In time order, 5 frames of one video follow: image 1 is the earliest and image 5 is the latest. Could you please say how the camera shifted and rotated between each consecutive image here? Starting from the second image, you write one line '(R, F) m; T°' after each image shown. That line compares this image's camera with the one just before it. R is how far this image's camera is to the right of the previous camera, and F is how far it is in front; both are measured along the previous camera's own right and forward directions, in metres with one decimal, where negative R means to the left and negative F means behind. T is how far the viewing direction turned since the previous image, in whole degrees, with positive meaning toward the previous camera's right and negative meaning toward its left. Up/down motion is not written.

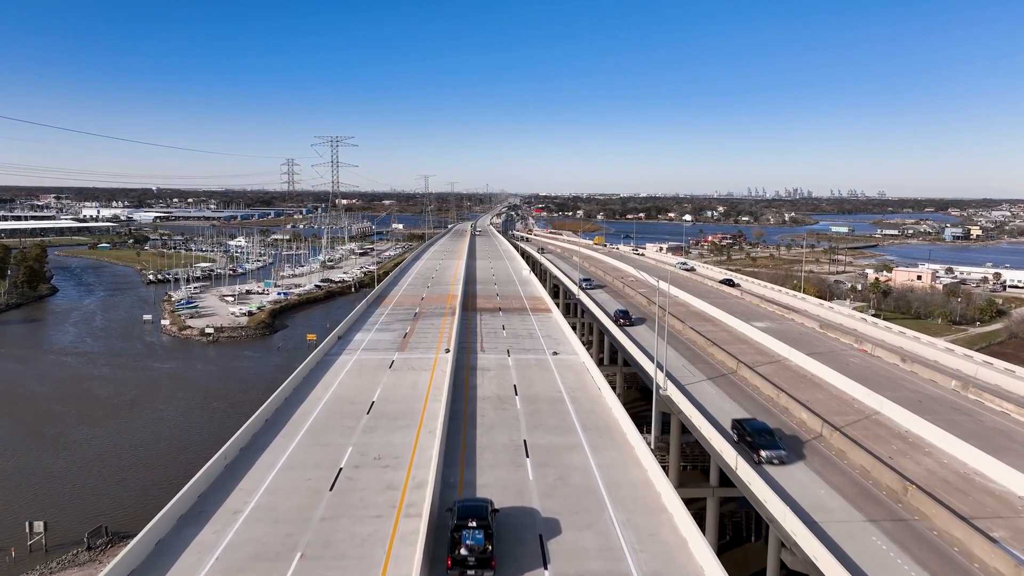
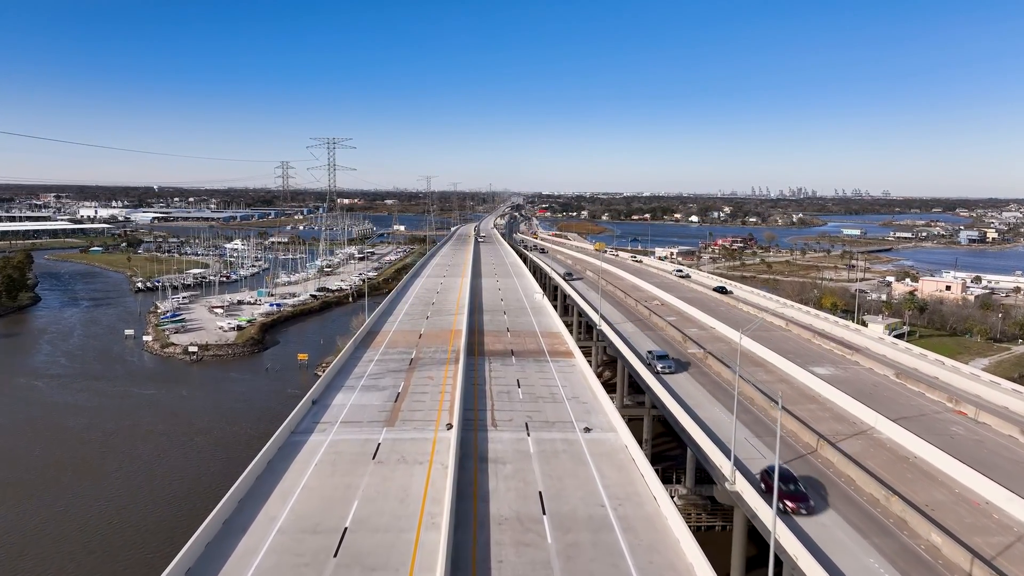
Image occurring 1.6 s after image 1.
(-0.3, +3.0) m; 0°
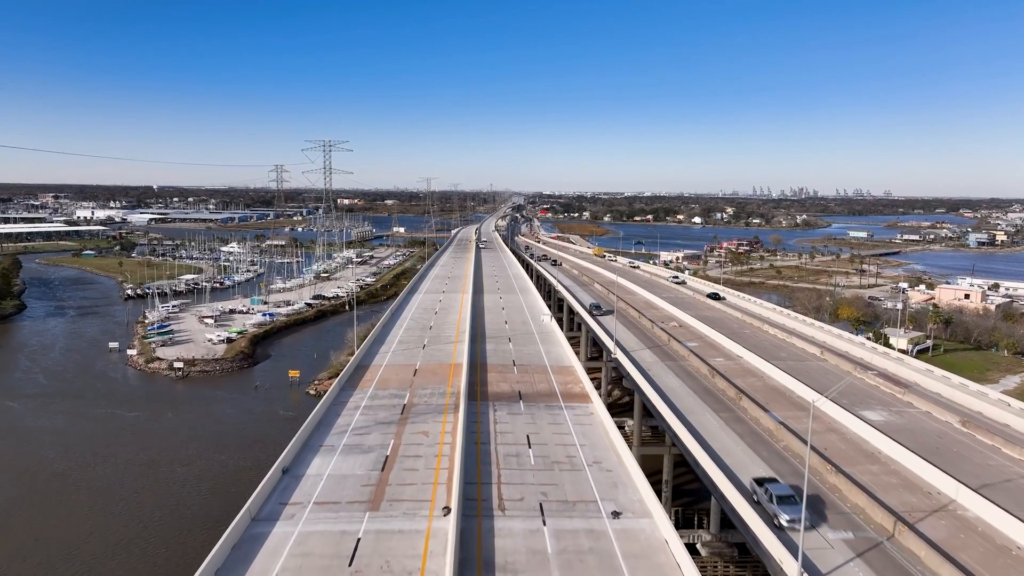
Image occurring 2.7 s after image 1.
(-0.2, +2.0) m; 0°
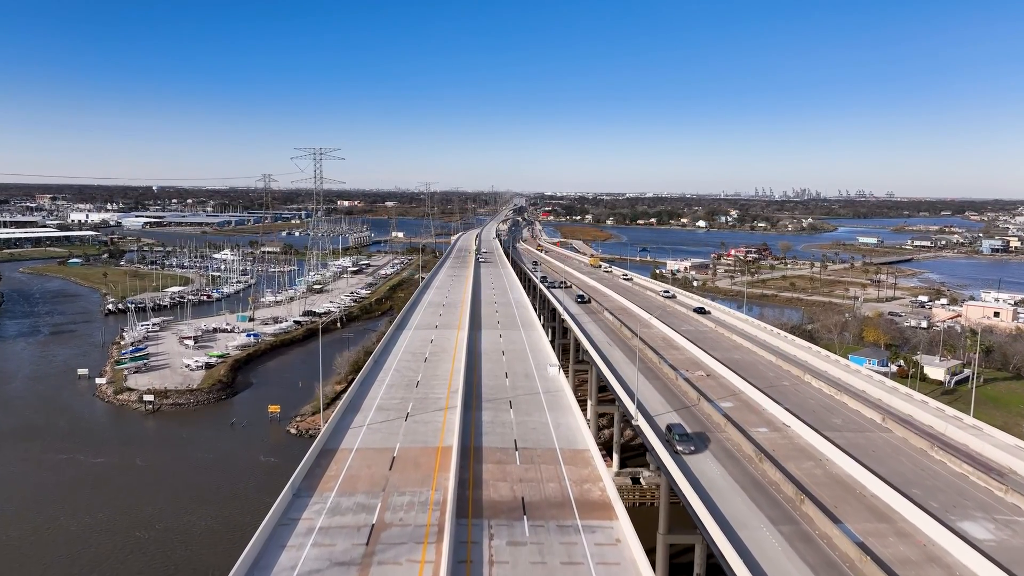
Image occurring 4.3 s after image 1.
(0.0, +3.0) m; 0°
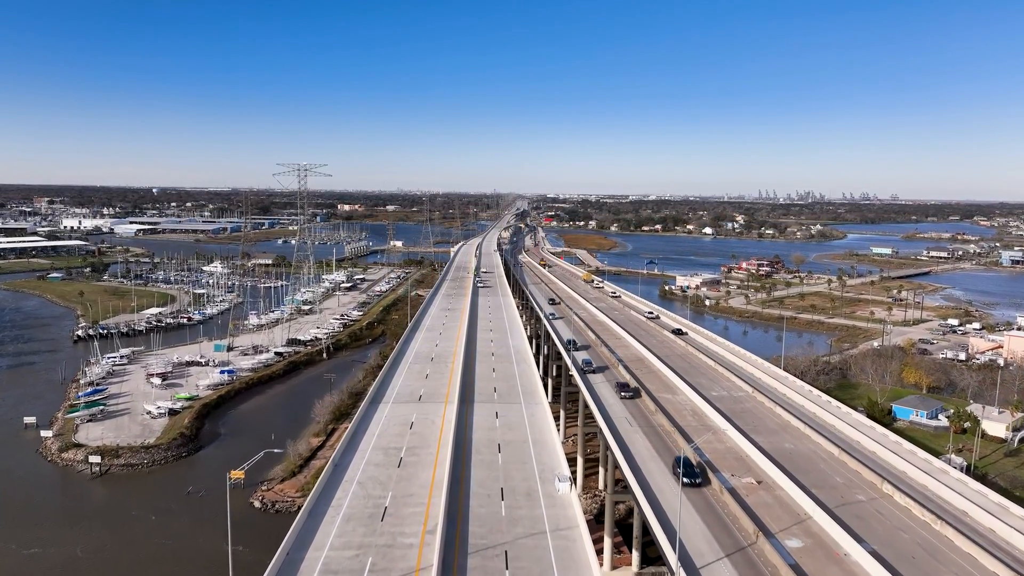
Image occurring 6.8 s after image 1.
(+0.1, +4.2) m; 0°
